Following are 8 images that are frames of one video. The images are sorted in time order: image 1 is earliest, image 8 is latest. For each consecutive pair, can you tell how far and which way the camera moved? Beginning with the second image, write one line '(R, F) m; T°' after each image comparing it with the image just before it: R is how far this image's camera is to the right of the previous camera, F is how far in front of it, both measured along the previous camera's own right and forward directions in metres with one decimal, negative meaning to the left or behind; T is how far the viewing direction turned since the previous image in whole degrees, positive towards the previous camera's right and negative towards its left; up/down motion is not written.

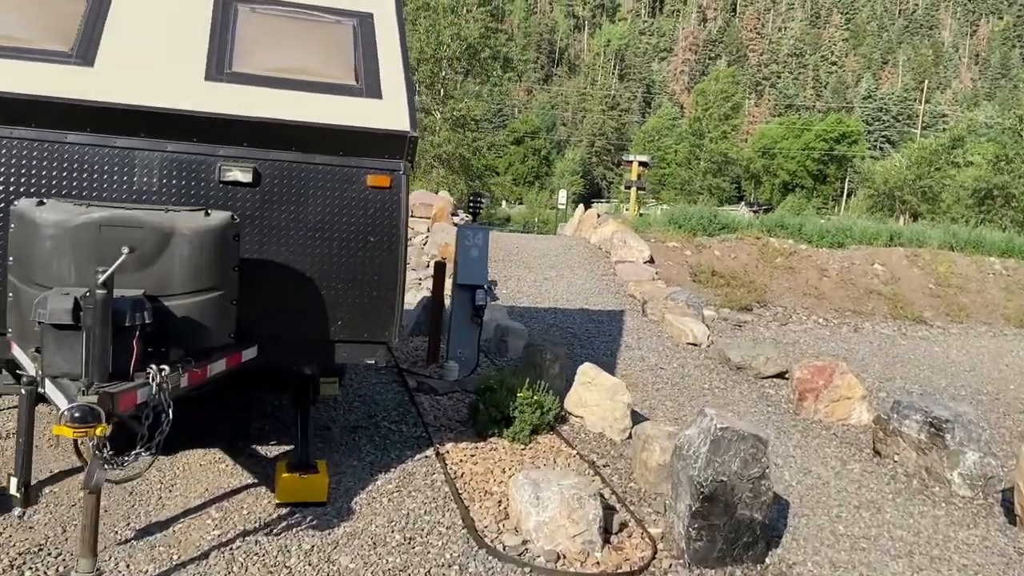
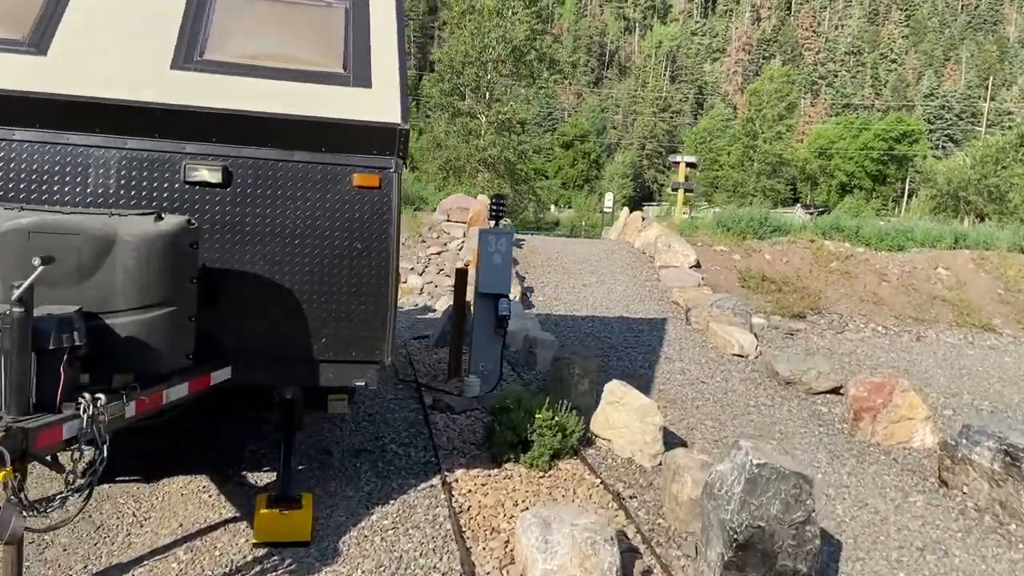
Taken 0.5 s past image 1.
(+0.2, +0.5) m; -3°
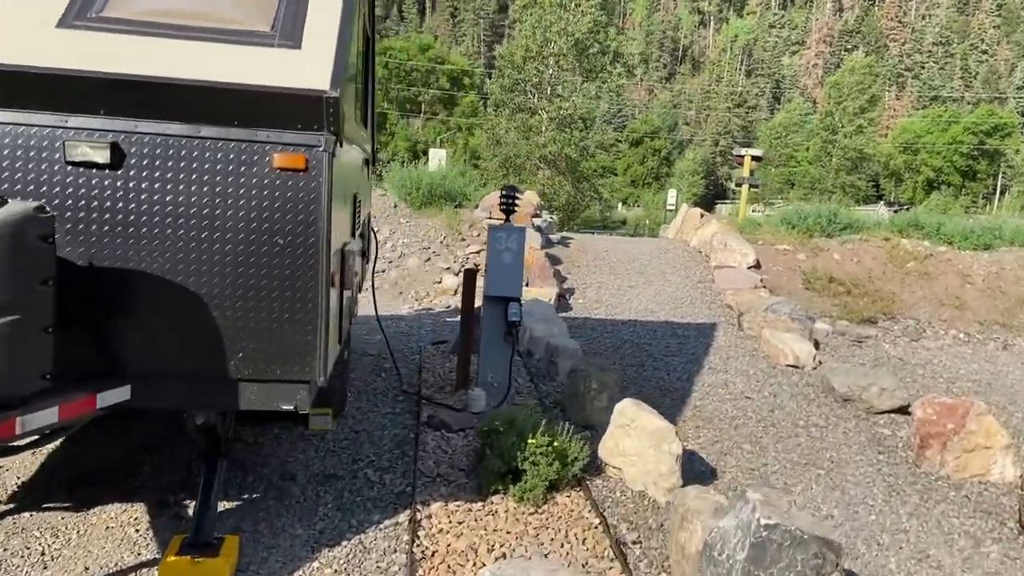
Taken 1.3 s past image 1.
(+0.4, +0.7) m; -5°
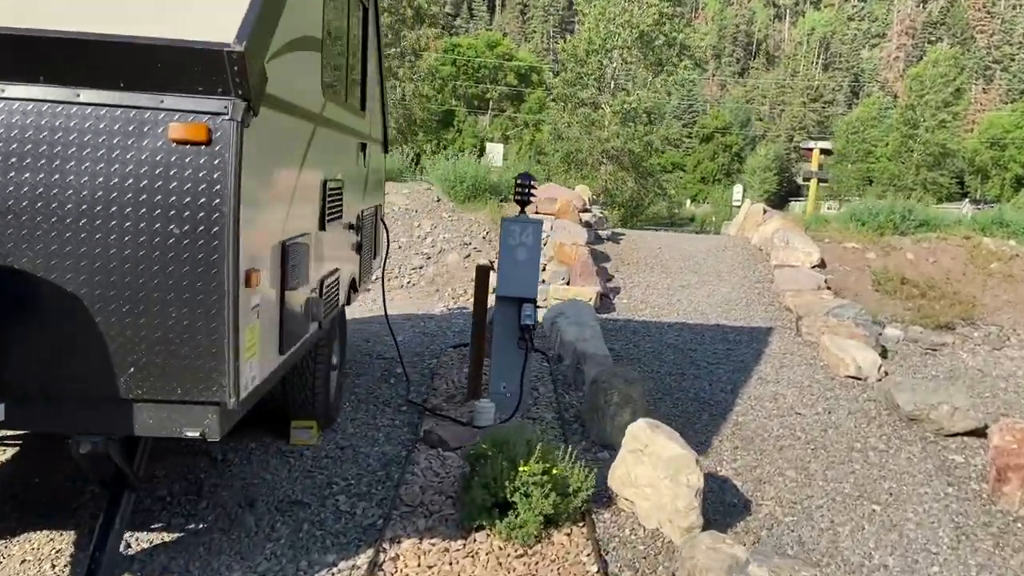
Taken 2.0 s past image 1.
(+0.3, +0.6) m; -5°
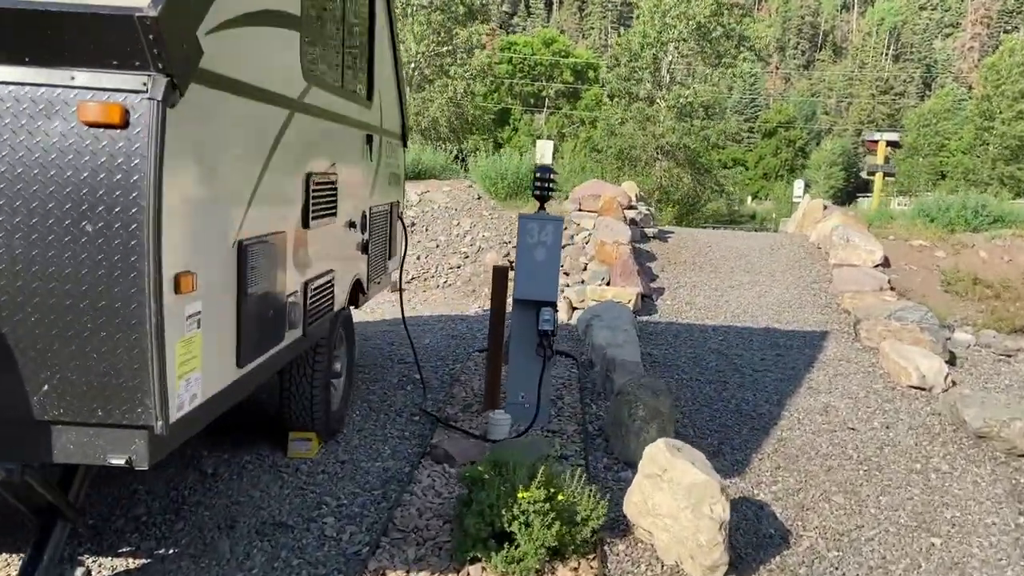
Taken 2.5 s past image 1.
(+0.2, +0.4) m; -4°
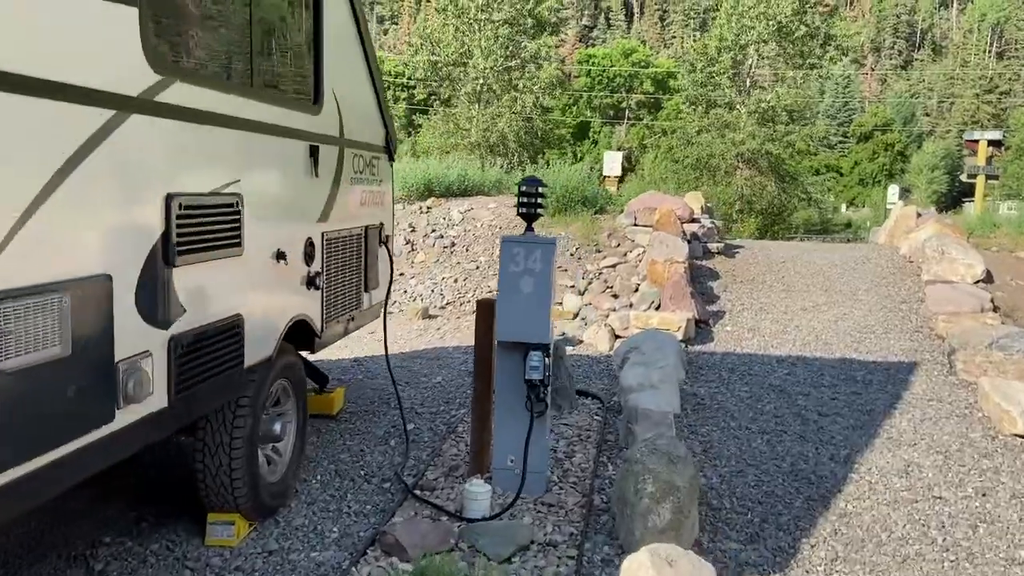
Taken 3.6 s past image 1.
(+0.5, +0.9) m; -6°
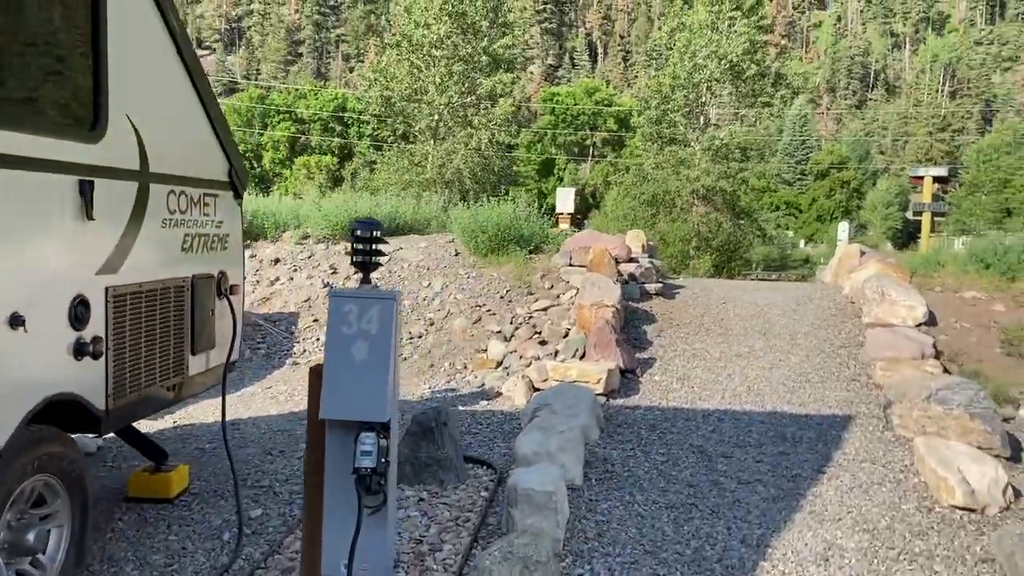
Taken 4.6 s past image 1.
(+0.5, +0.7) m; +2°
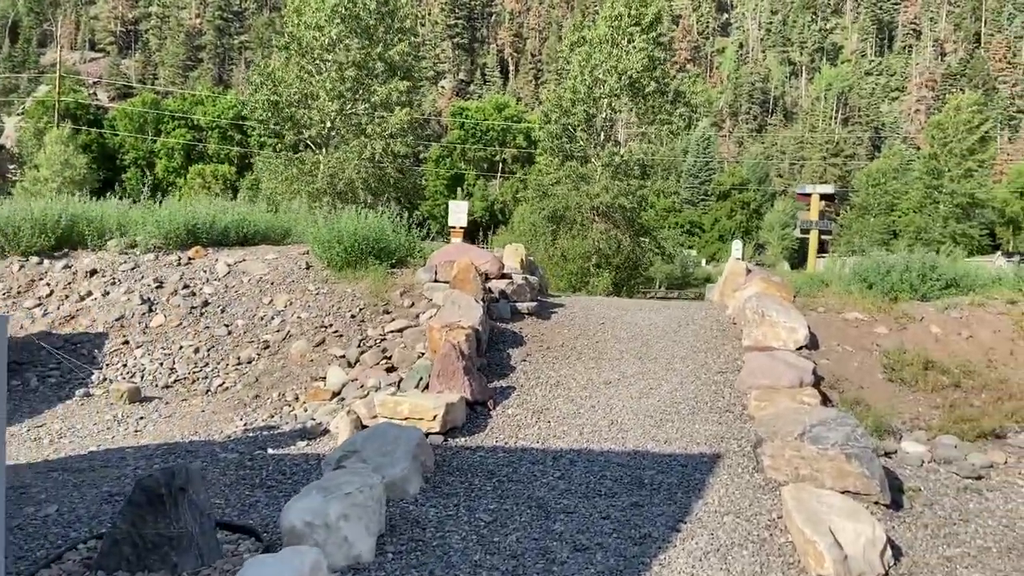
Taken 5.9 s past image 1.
(+0.6, +1.0) m; +6°
